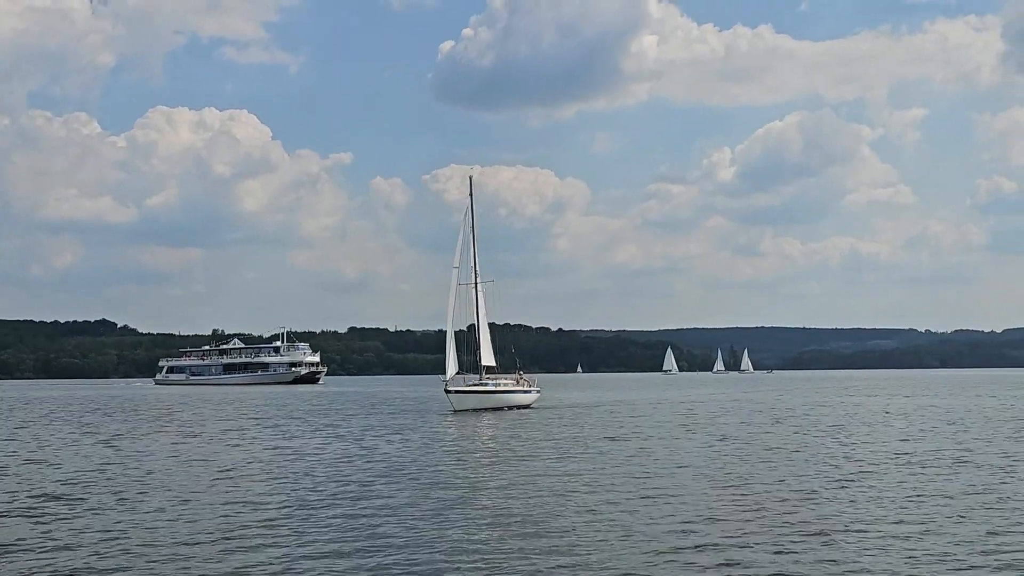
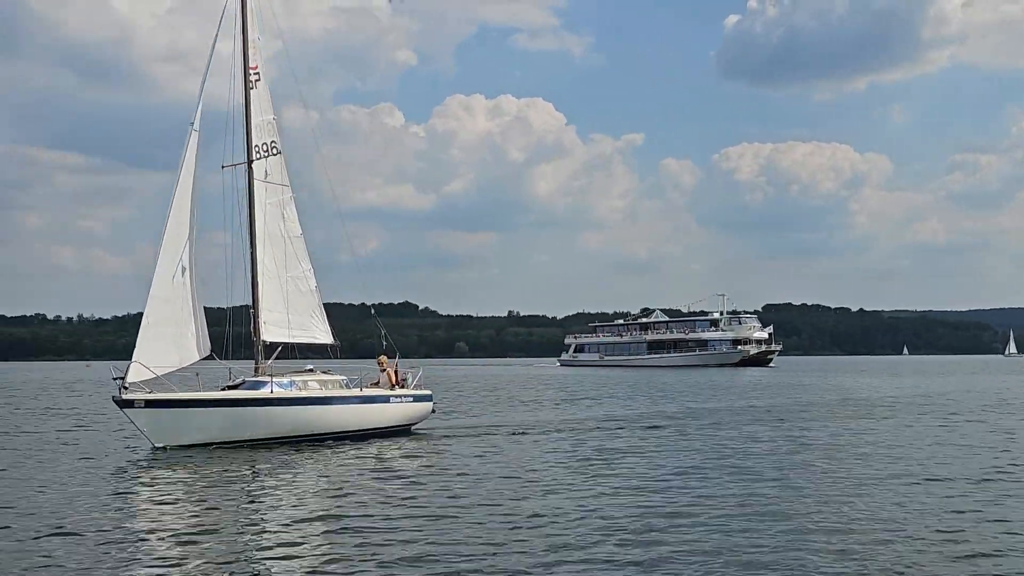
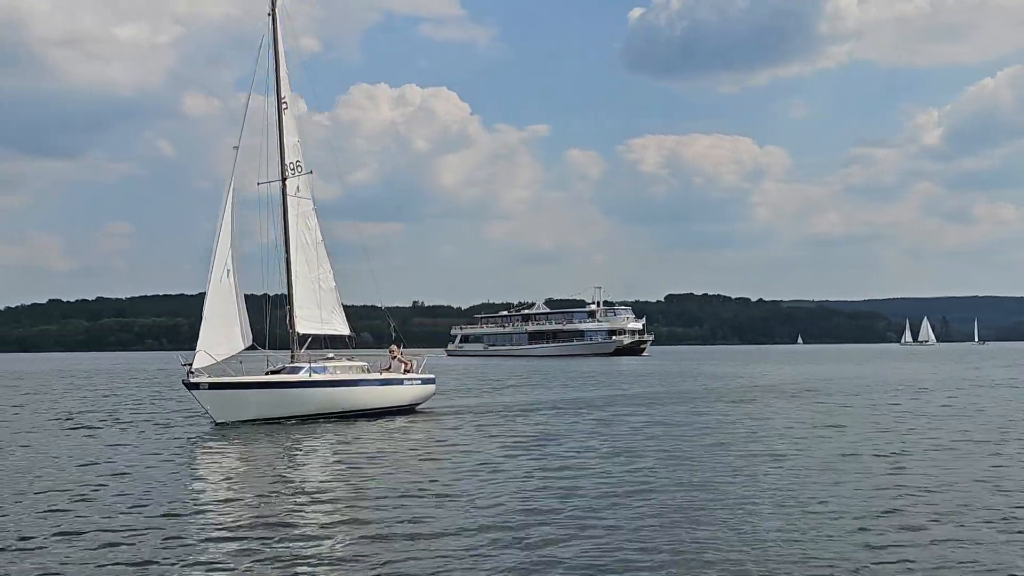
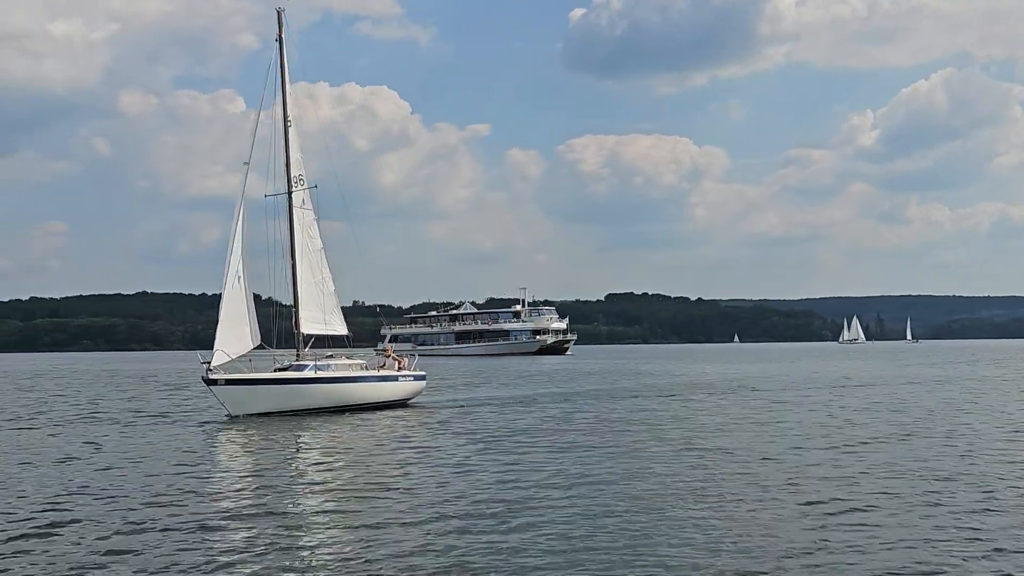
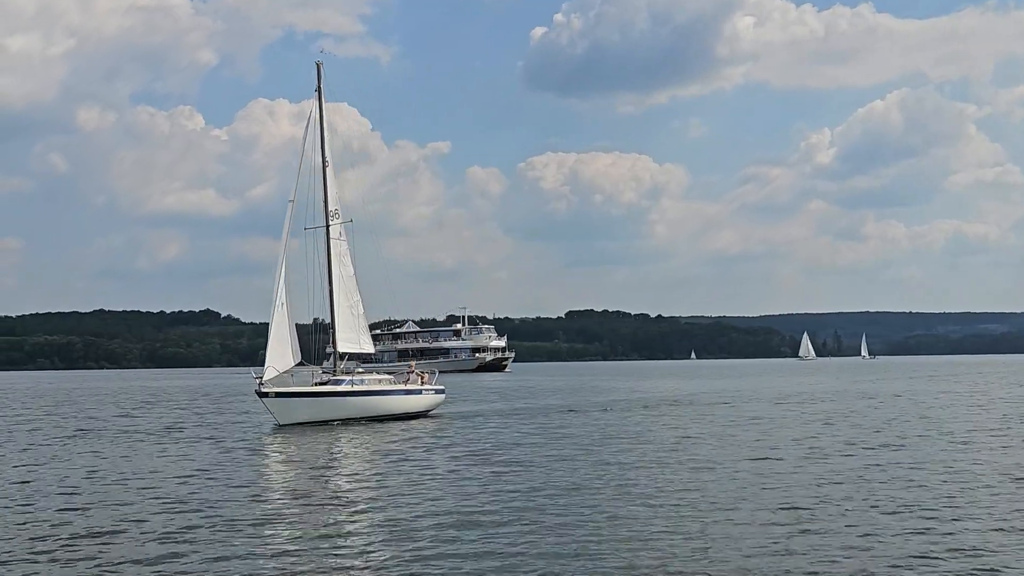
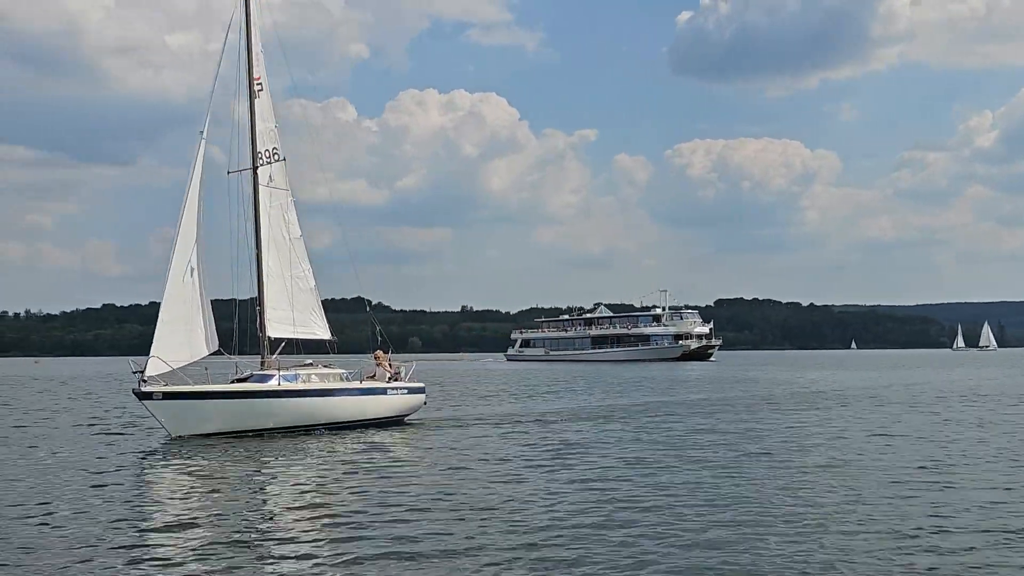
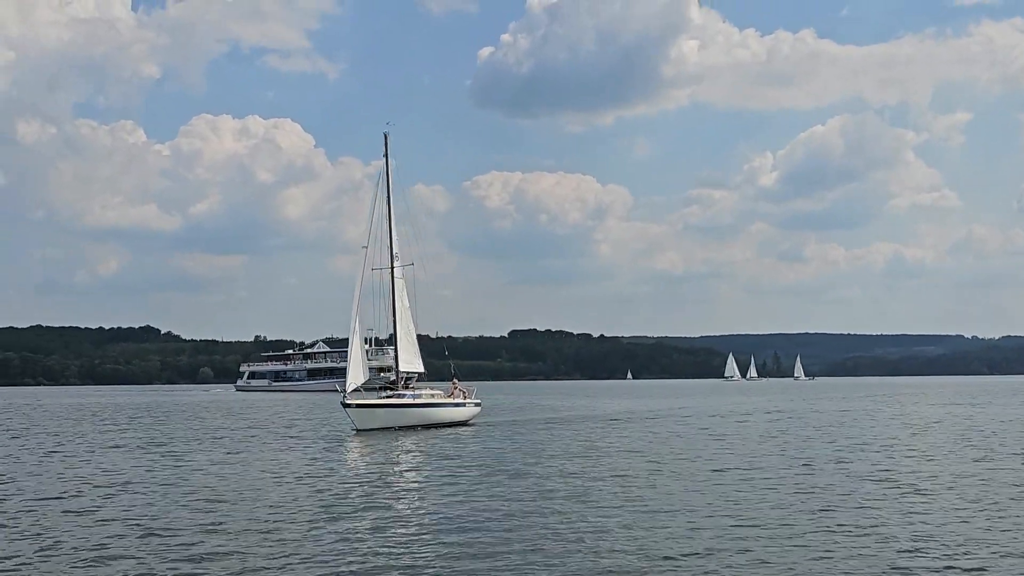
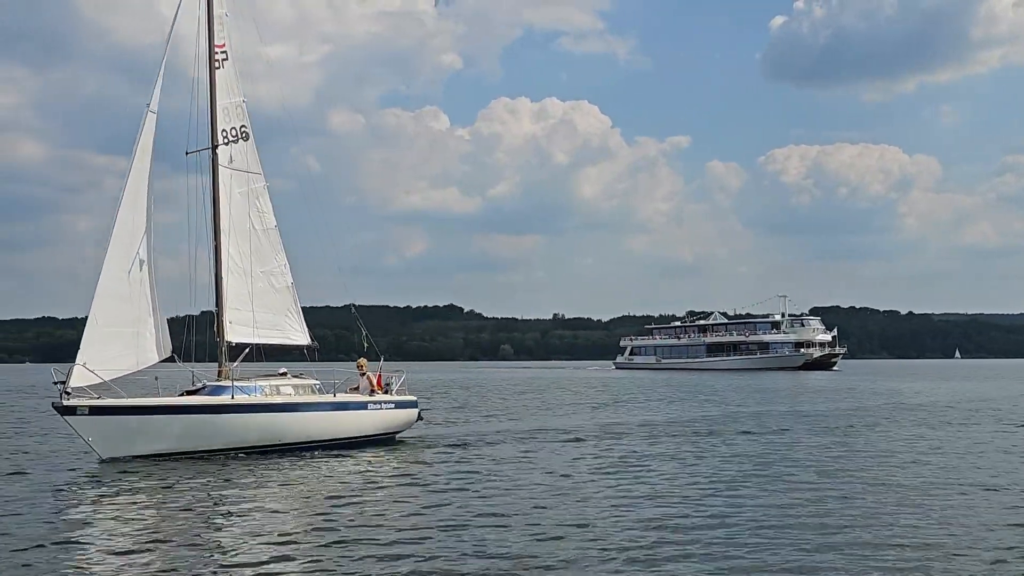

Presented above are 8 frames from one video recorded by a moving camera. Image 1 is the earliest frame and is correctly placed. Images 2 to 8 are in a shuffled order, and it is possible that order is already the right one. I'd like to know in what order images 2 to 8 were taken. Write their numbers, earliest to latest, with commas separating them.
7, 5, 4, 3, 6, 2, 8
